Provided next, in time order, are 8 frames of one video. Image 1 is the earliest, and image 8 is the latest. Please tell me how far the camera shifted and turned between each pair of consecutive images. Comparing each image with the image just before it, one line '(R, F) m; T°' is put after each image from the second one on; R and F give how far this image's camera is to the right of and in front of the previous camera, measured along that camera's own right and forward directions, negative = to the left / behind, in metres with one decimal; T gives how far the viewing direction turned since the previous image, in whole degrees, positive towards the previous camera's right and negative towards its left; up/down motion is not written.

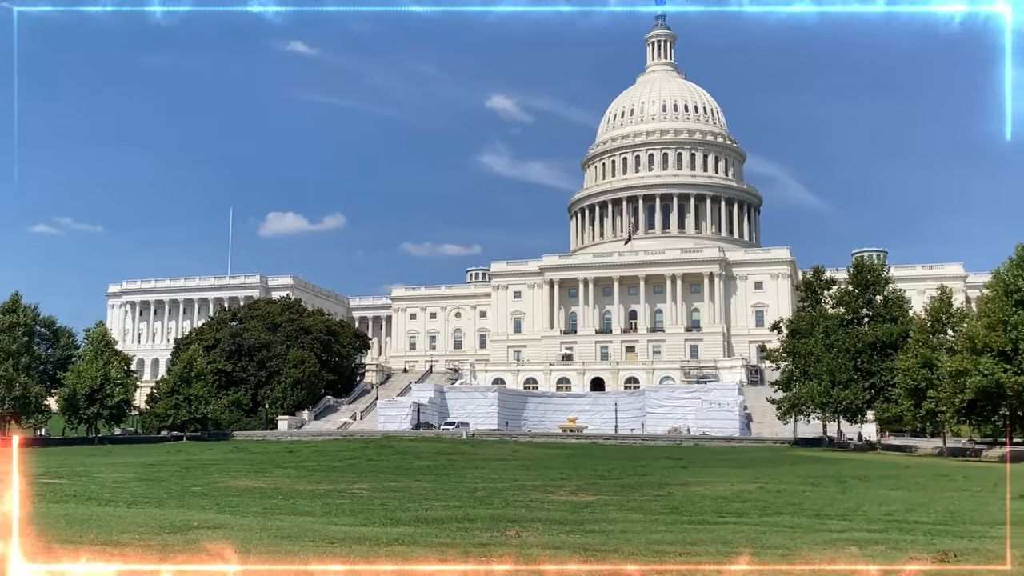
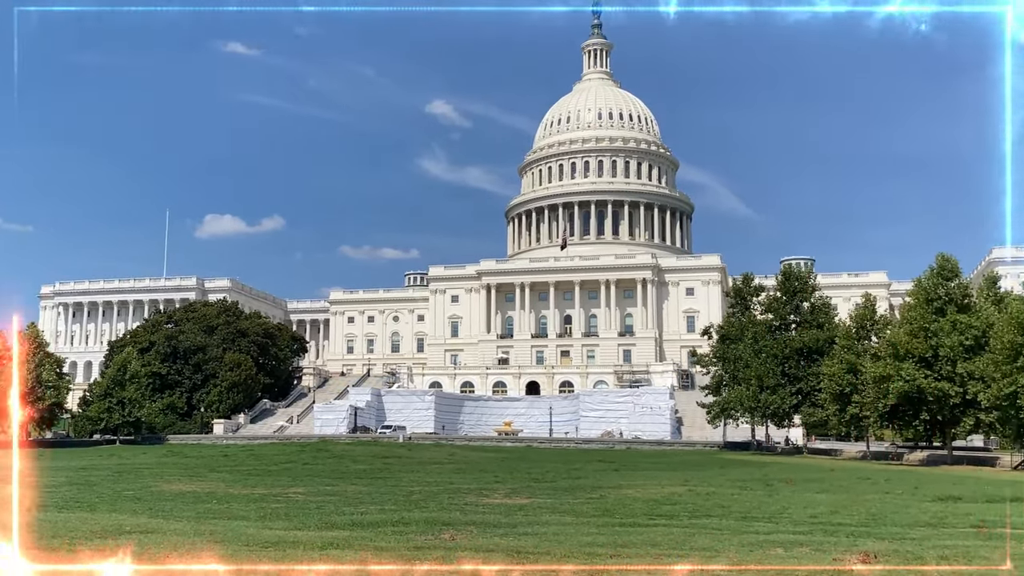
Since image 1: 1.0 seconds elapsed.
(+0.3, -0.2) m; +3°
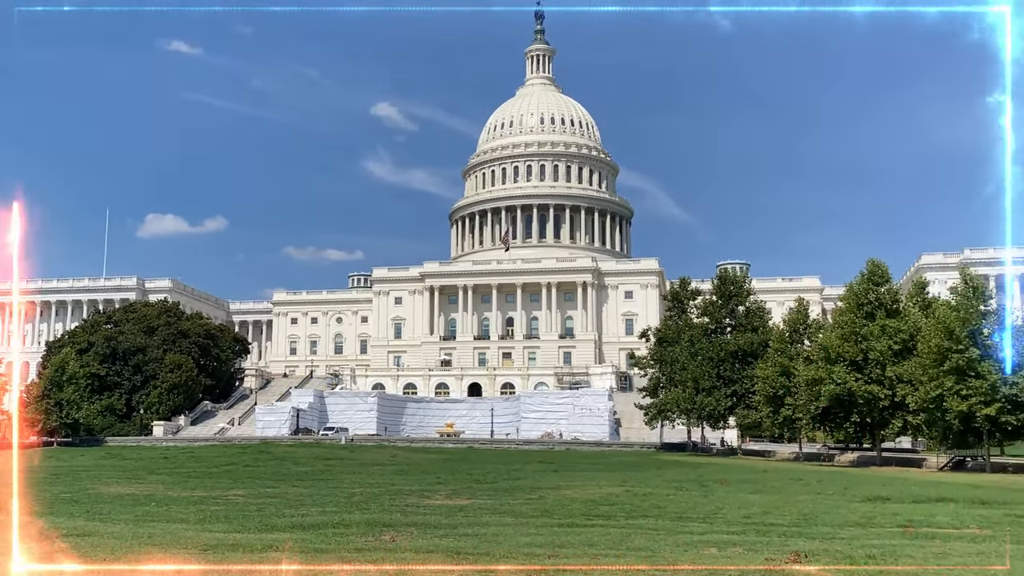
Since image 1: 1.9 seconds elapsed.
(+0.4, -0.2) m; +3°
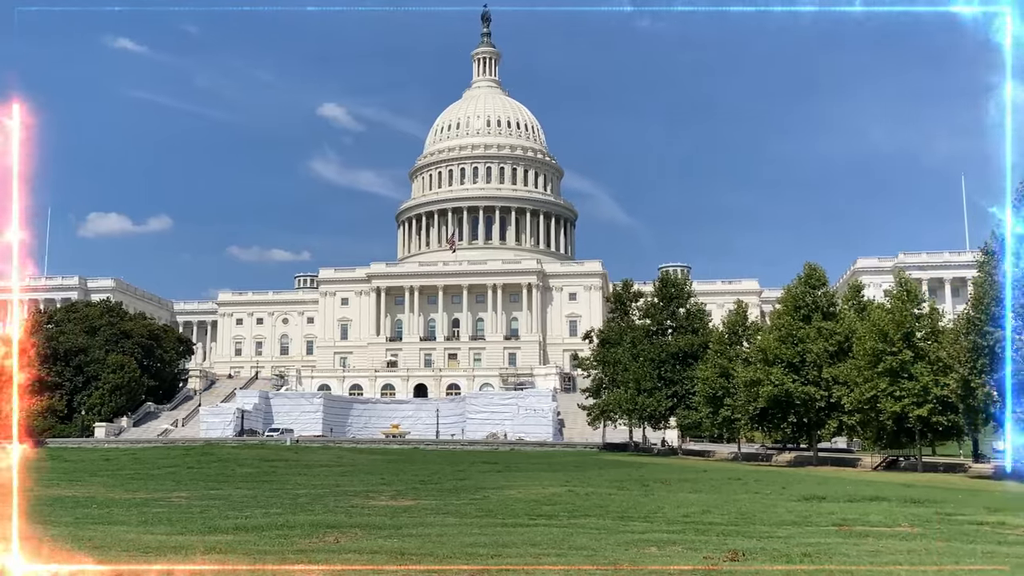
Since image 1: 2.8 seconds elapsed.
(+0.3, -0.2) m; +2°
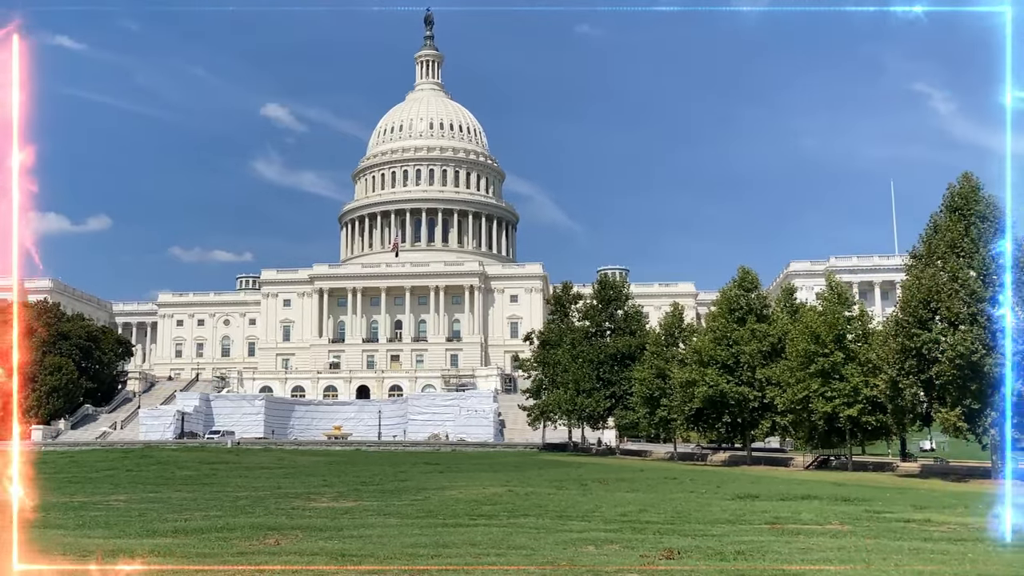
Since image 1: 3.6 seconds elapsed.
(+0.3, -0.2) m; +3°
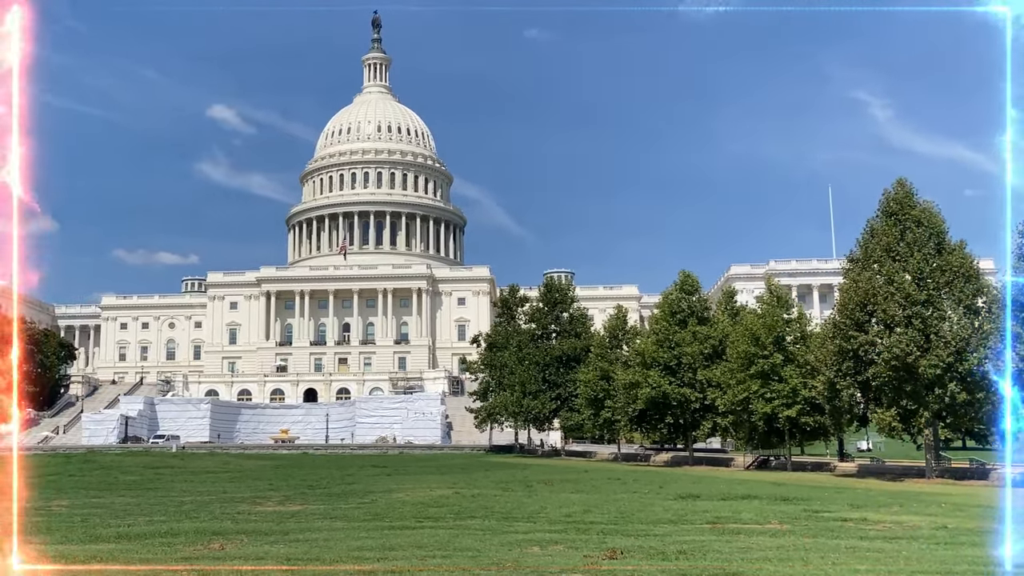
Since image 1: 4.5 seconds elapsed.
(+0.3, -0.2) m; +2°
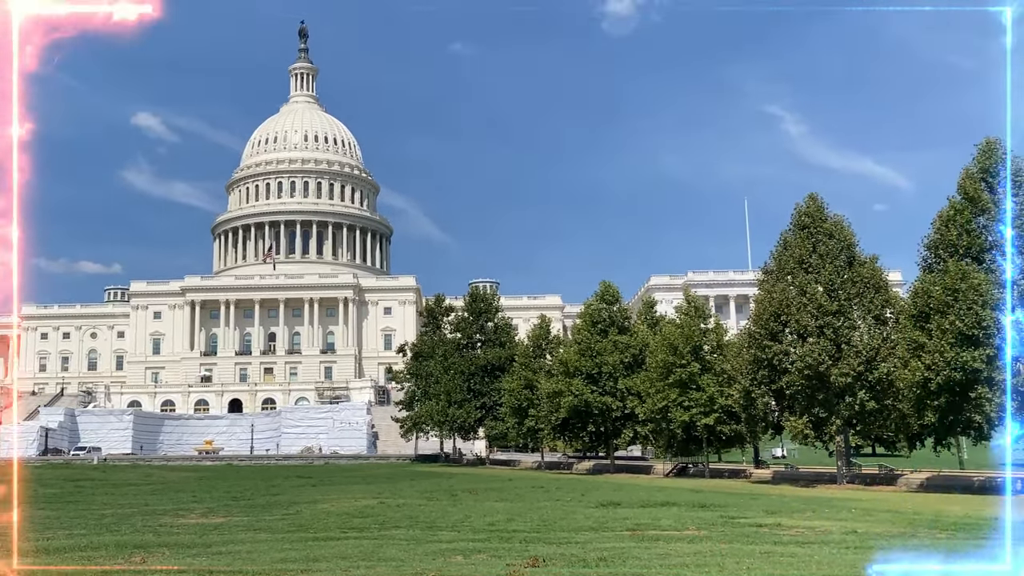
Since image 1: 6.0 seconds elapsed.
(+0.4, -0.2) m; +3°
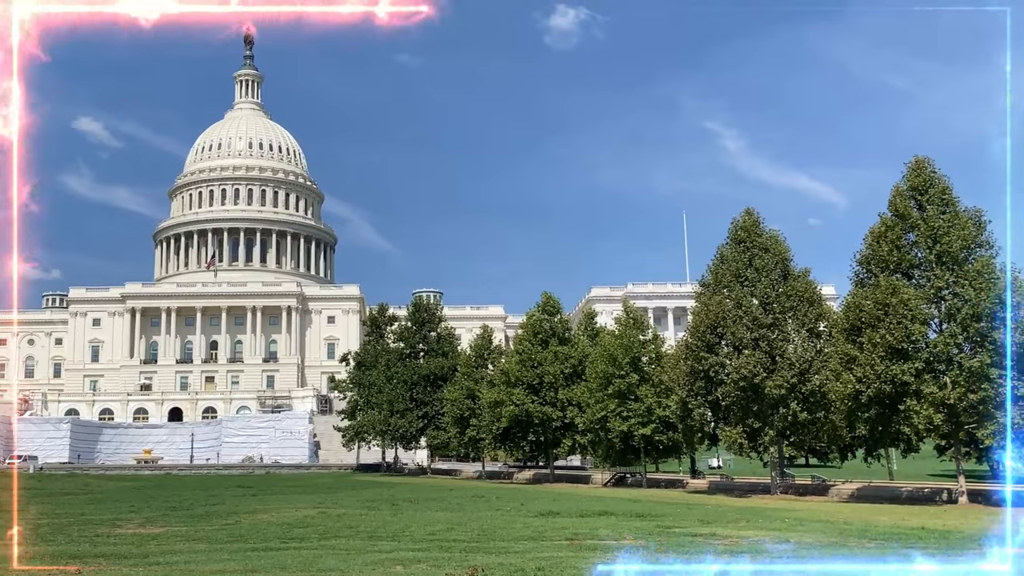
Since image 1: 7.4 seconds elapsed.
(+0.3, -0.1) m; +3°
